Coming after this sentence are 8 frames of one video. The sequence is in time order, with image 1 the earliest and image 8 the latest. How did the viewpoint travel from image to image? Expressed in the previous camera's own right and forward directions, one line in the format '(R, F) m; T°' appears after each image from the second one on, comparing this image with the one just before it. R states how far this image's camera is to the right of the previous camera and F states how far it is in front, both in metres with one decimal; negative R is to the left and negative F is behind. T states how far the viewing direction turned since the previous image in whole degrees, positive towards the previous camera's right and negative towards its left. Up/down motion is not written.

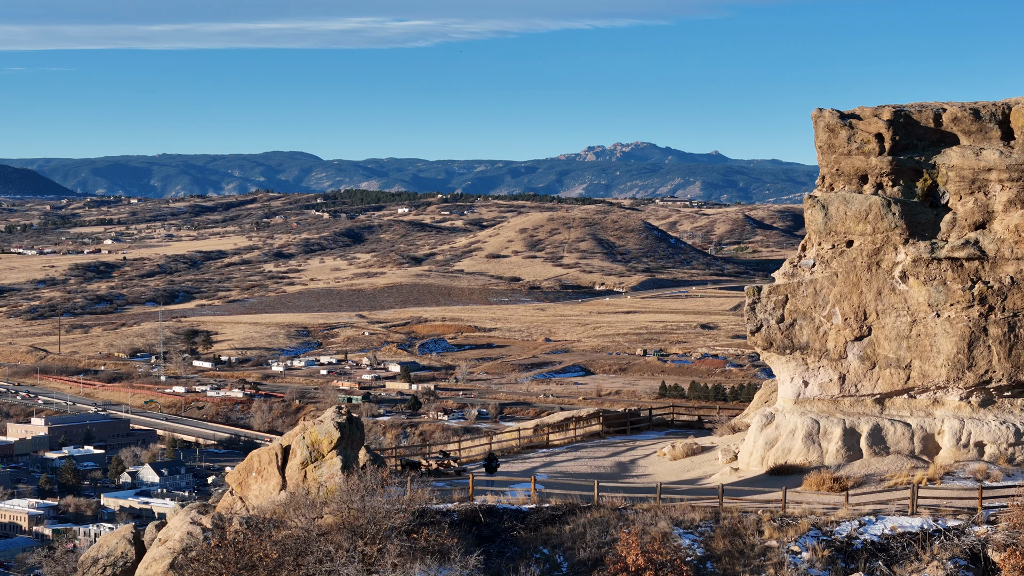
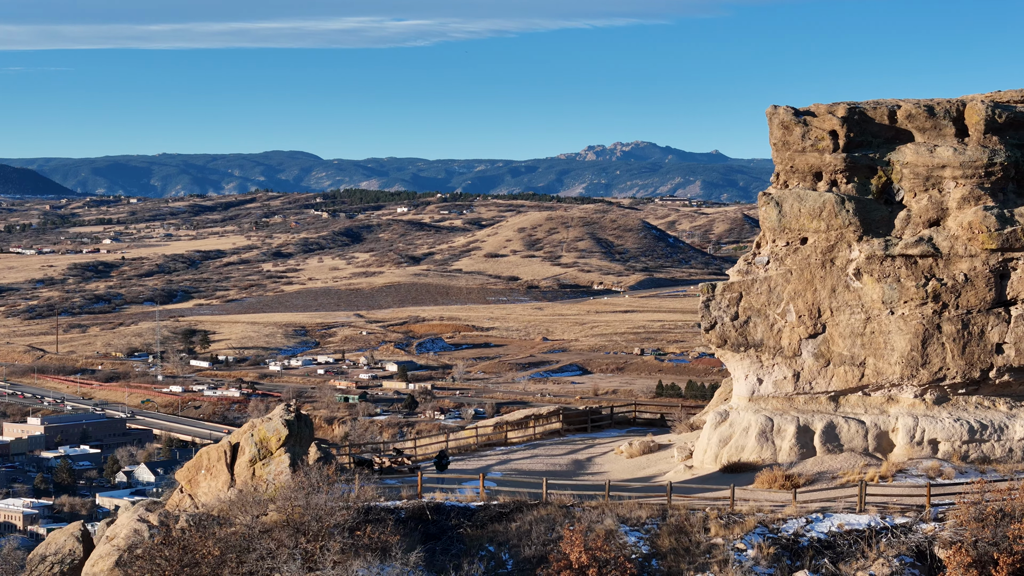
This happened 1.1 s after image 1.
(+0.9, 0.0) m; 0°
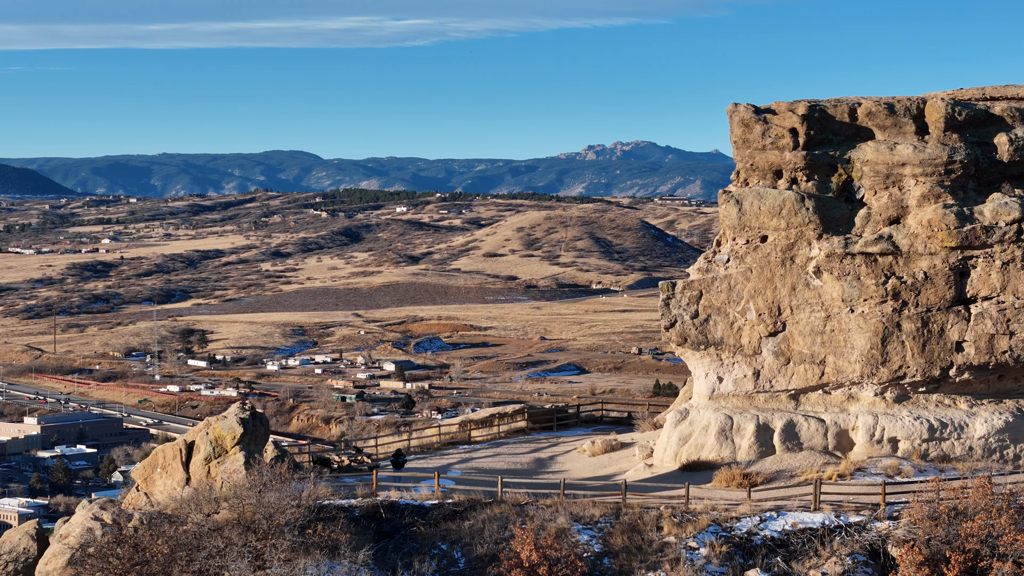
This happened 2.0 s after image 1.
(+0.8, 0.0) m; 0°
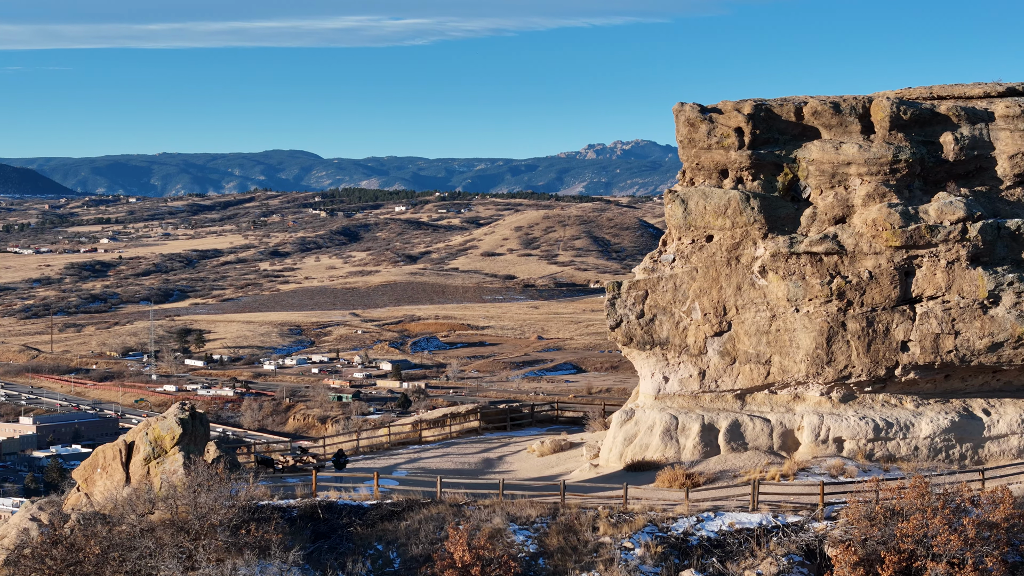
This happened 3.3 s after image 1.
(+1.0, 0.0) m; 0°
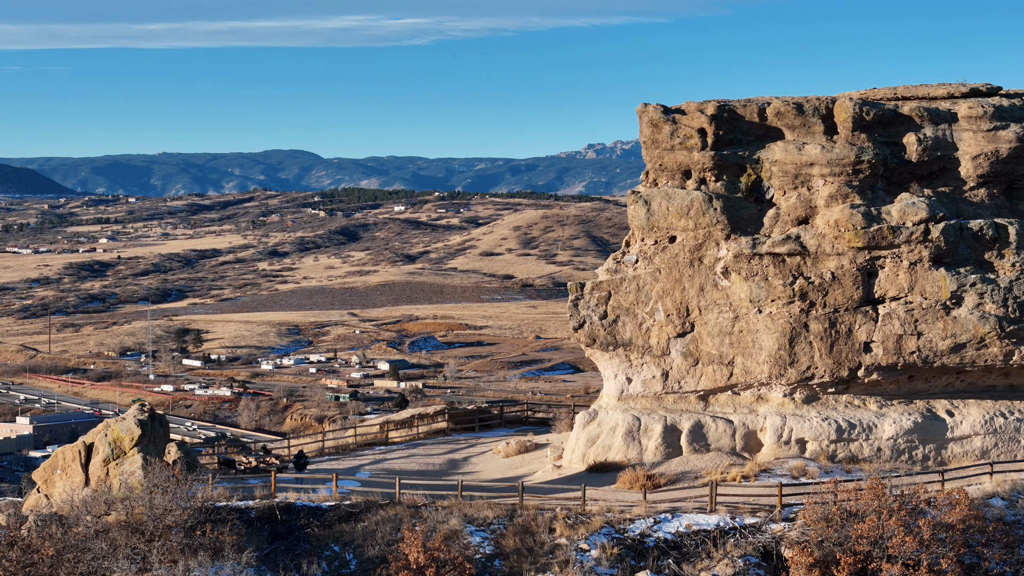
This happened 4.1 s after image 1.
(+0.7, 0.0) m; 0°
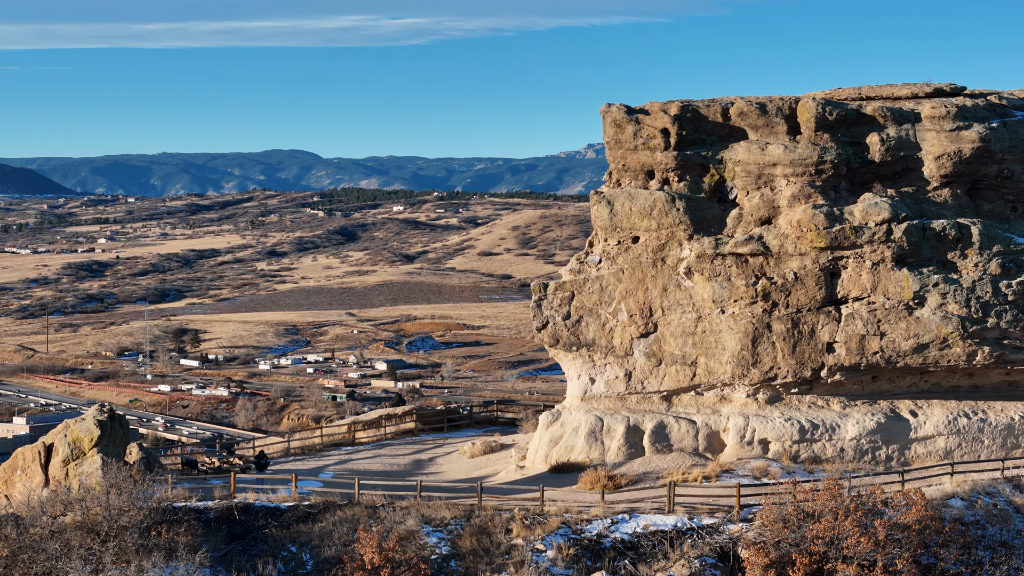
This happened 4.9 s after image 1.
(+0.7, 0.0) m; 0°
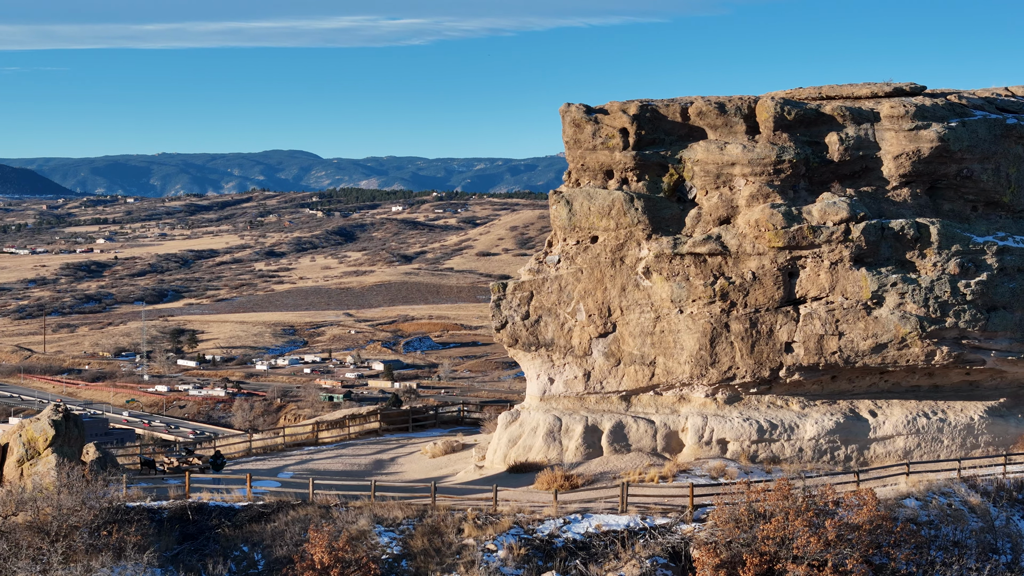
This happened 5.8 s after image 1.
(+0.8, 0.0) m; 0°
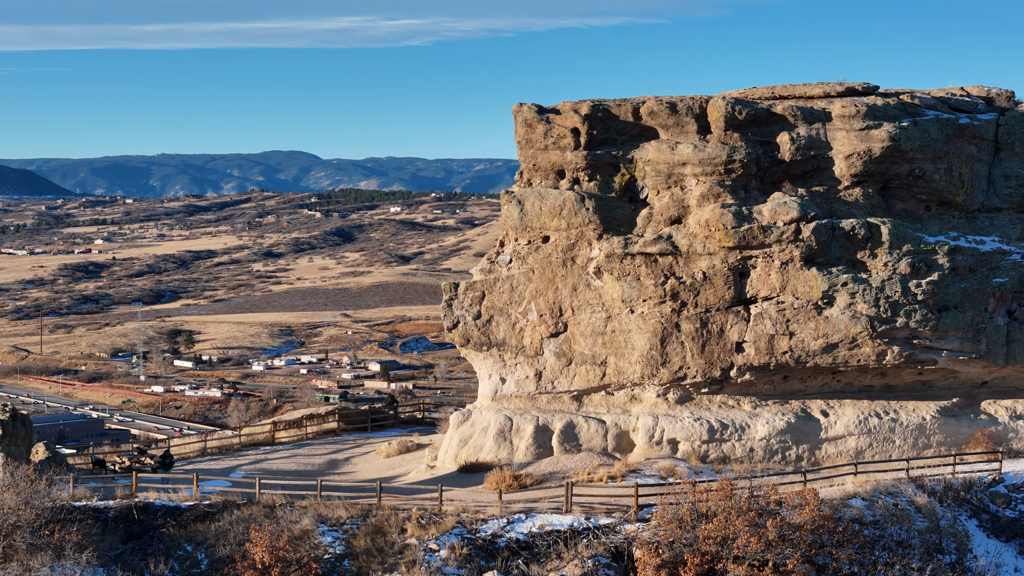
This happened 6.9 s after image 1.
(+0.9, 0.0) m; 0°
